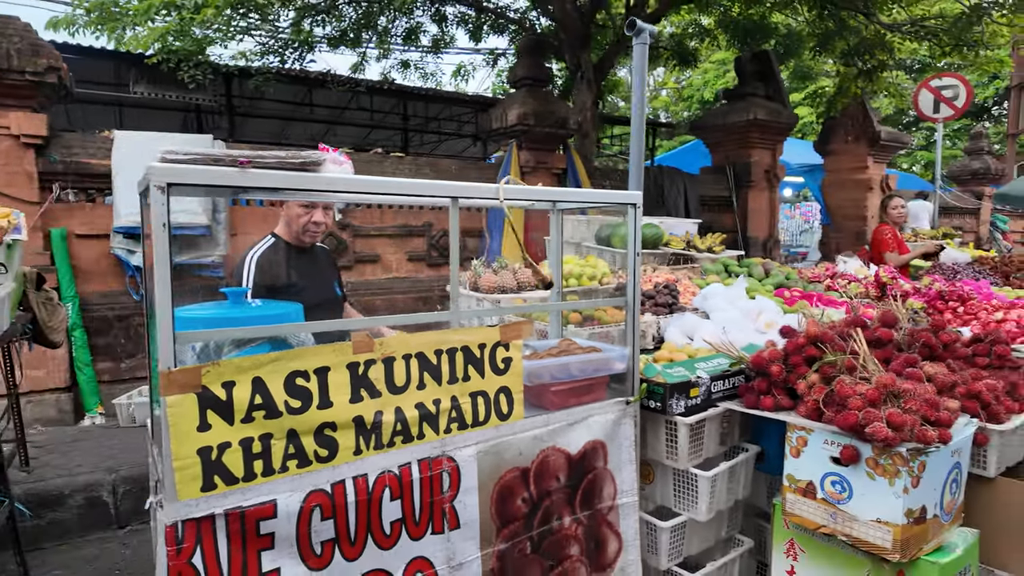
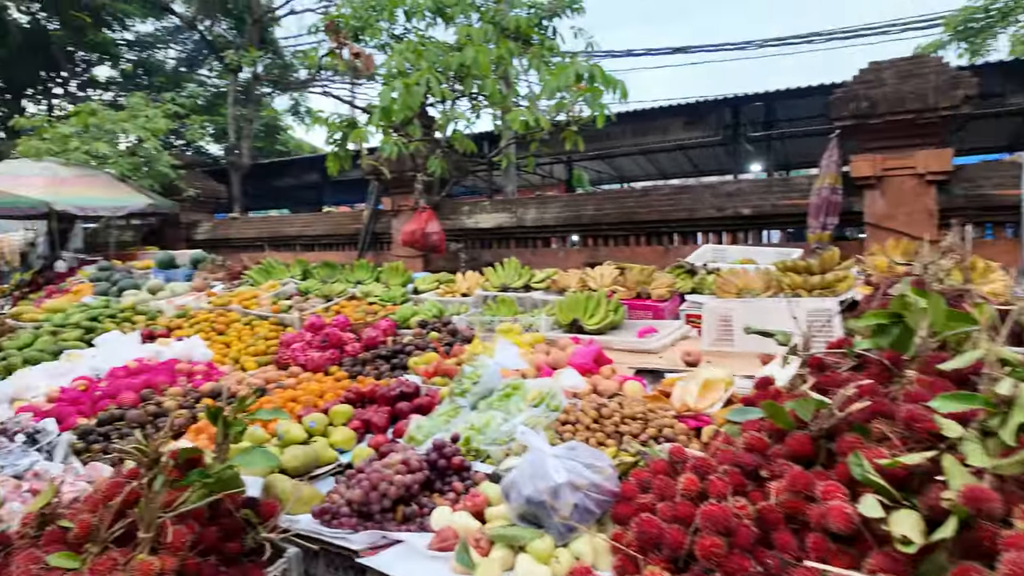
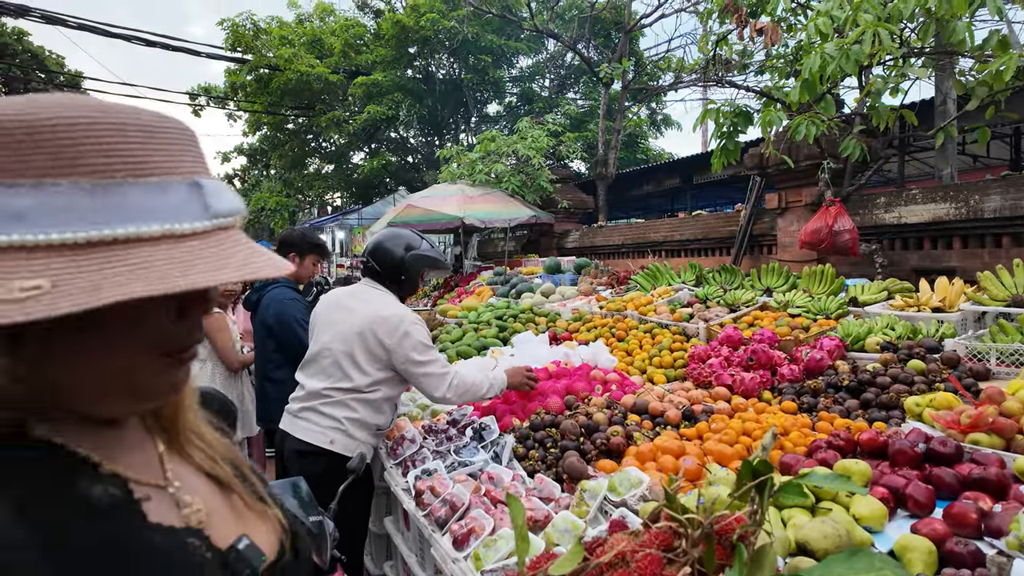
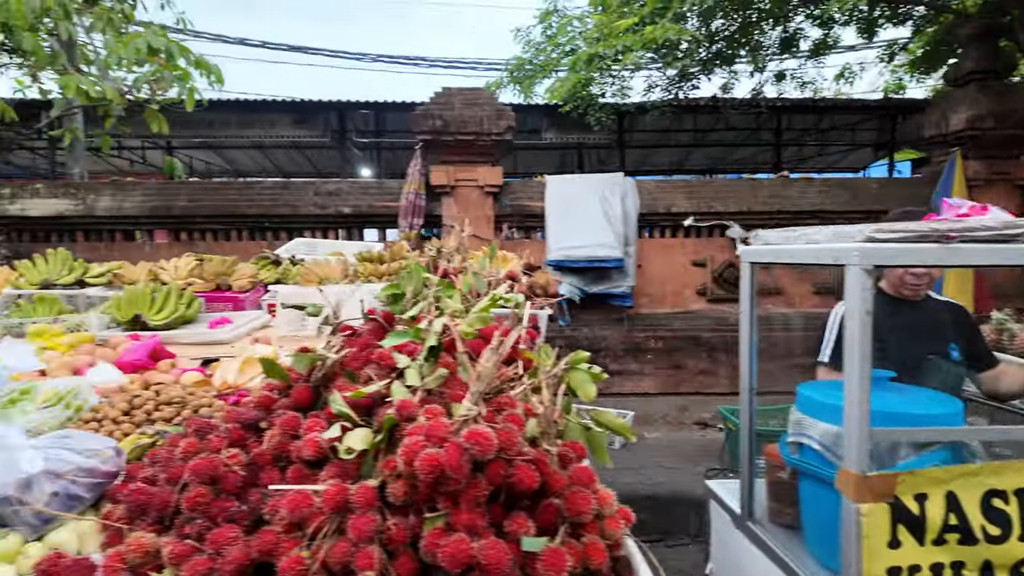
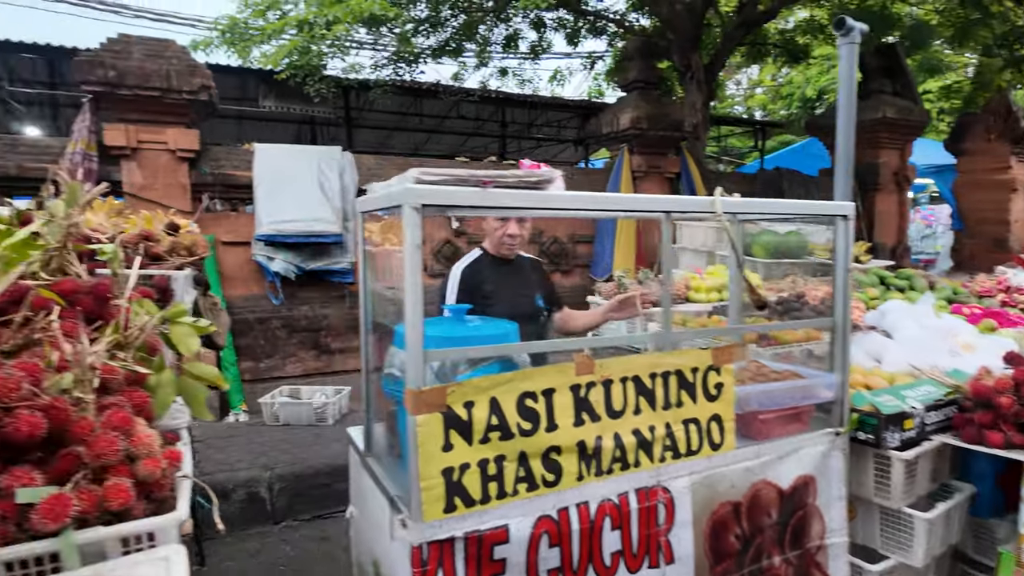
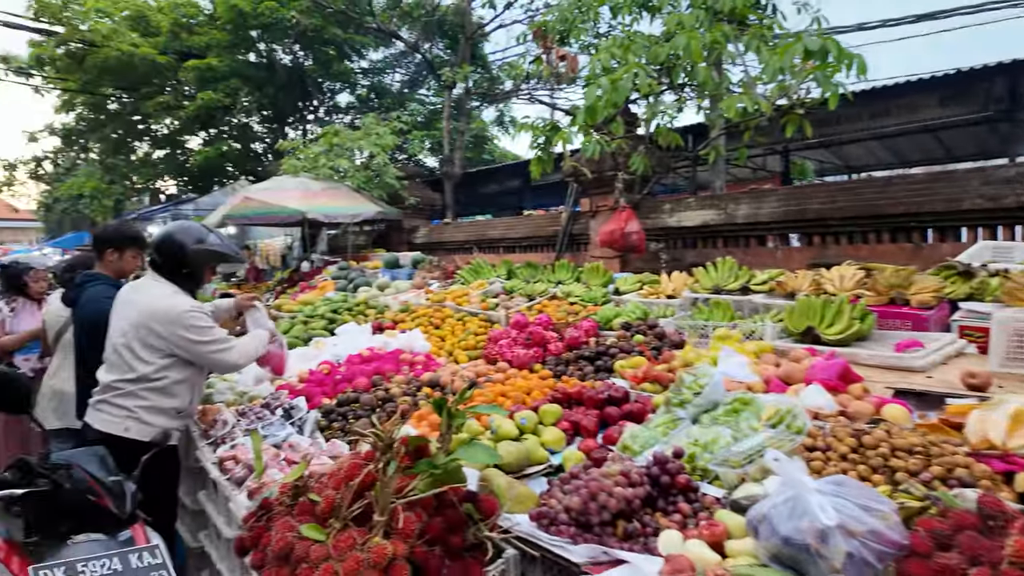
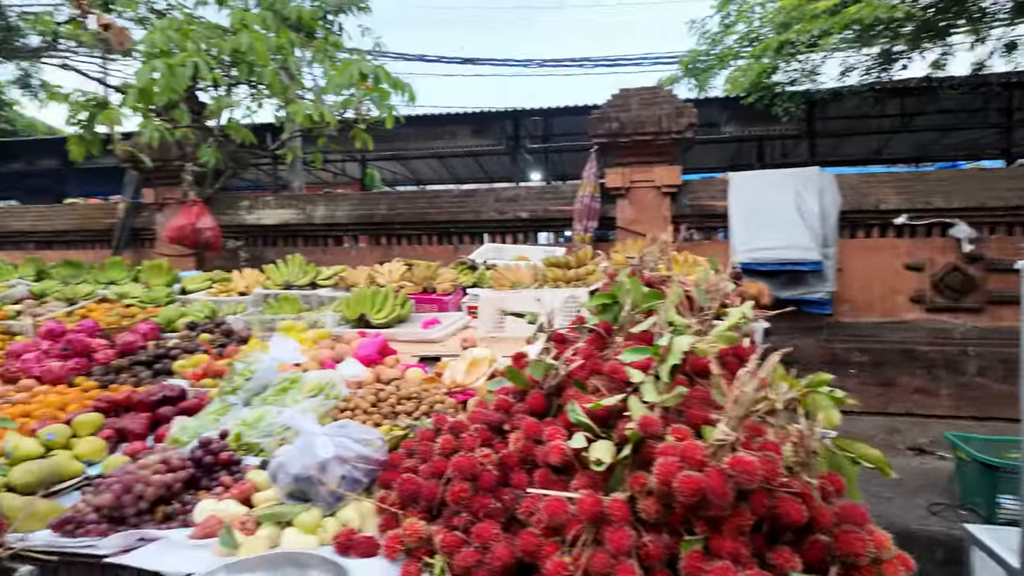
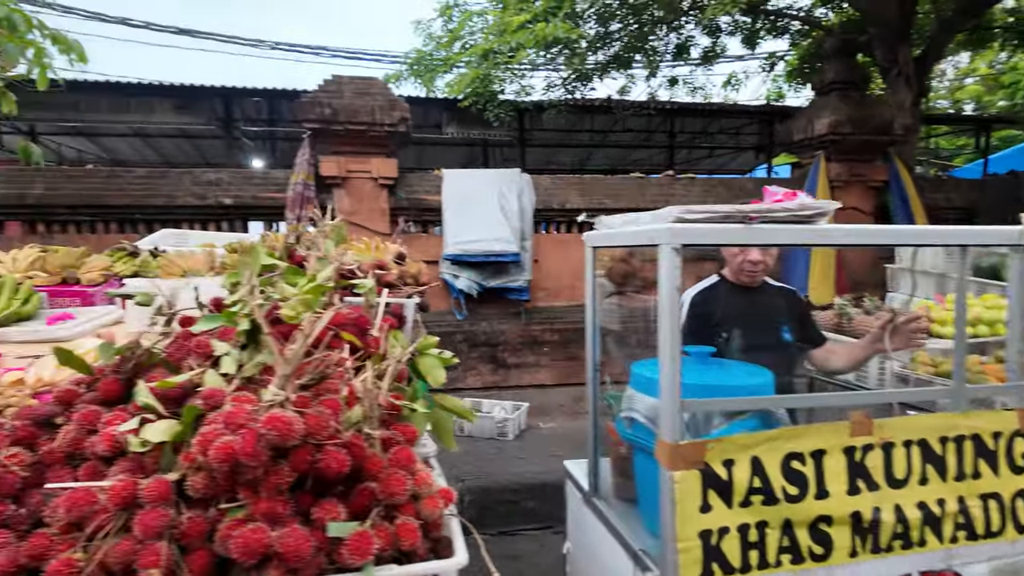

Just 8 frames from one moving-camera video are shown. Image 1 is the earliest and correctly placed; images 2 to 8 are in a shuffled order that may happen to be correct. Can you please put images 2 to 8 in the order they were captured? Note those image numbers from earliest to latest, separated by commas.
5, 8, 4, 7, 2, 6, 3
